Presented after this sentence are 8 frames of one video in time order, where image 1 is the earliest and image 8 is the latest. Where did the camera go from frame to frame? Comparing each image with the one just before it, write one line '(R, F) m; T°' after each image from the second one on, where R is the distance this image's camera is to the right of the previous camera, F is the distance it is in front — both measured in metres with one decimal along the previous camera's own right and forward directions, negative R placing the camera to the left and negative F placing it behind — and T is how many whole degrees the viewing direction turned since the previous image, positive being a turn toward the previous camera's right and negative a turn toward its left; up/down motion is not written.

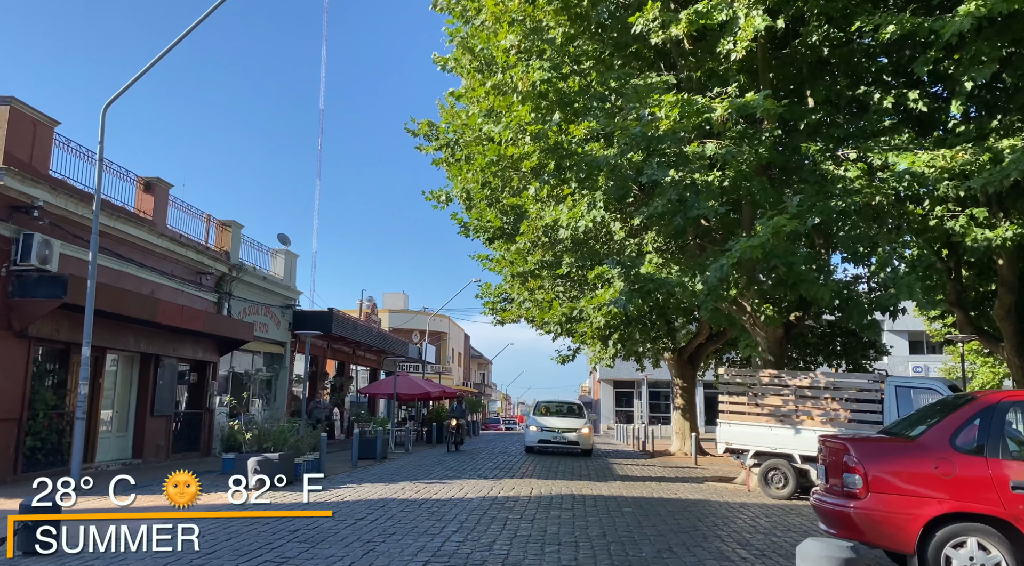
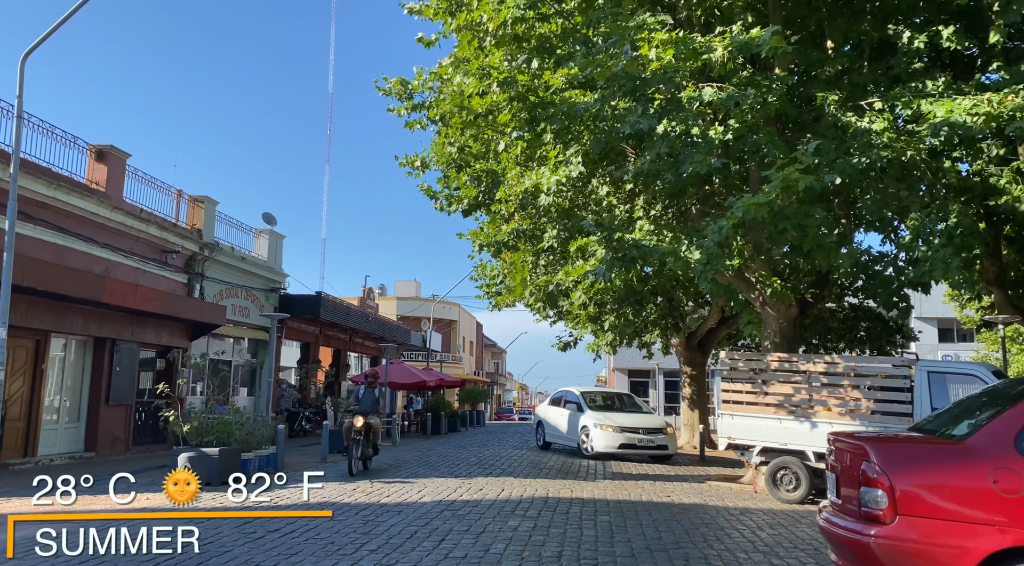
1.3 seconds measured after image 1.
(+0.7, +1.6) m; -2°
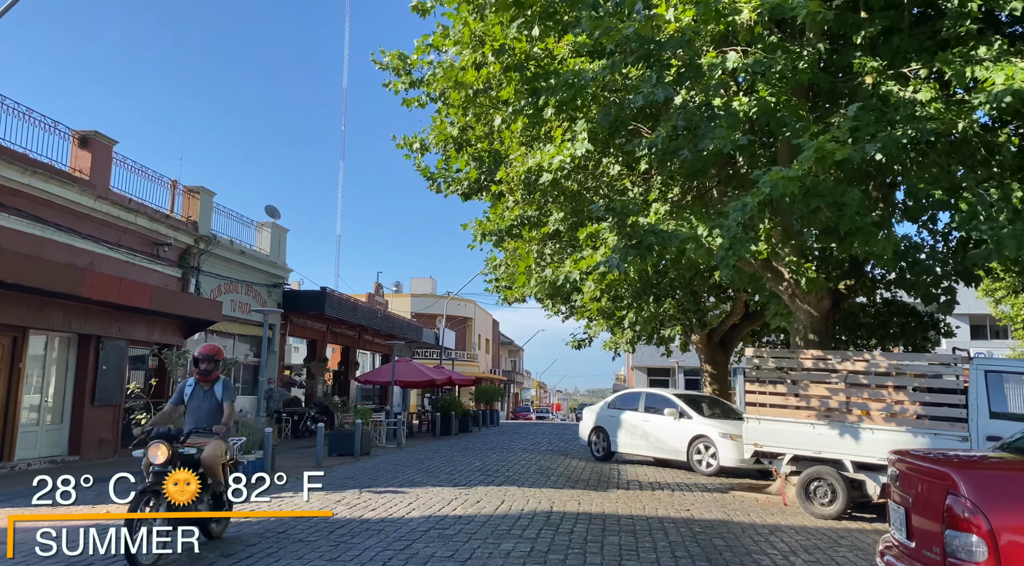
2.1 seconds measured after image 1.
(+0.2, +1.0) m; -1°
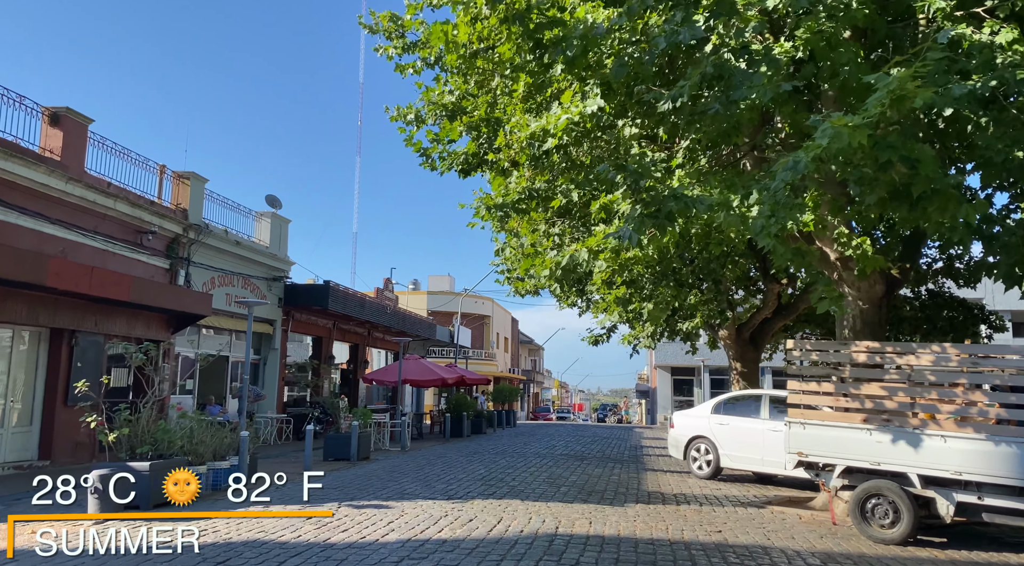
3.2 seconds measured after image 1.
(+0.2, +1.4) m; -2°
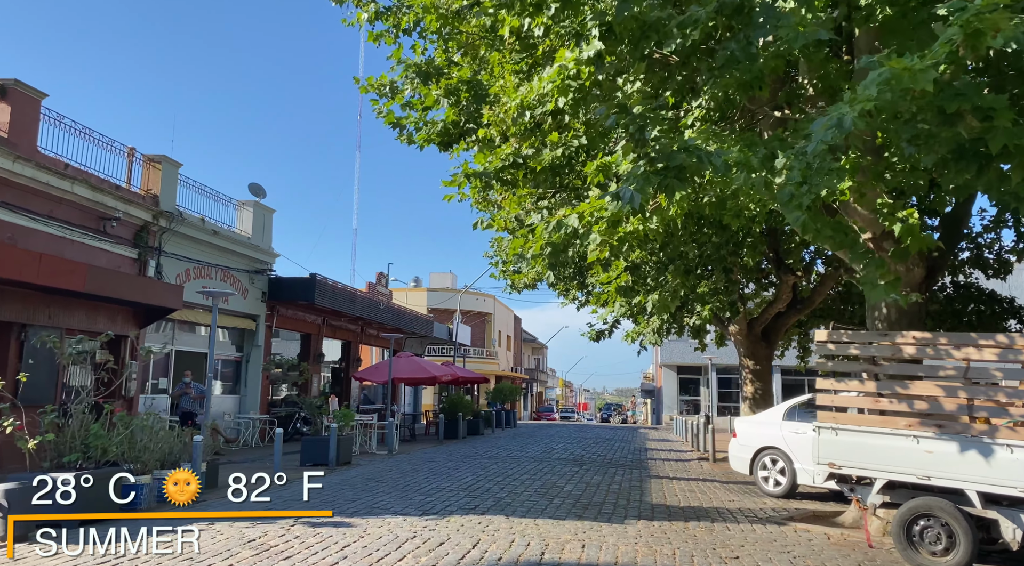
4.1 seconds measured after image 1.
(+0.2, +1.2) m; 0°
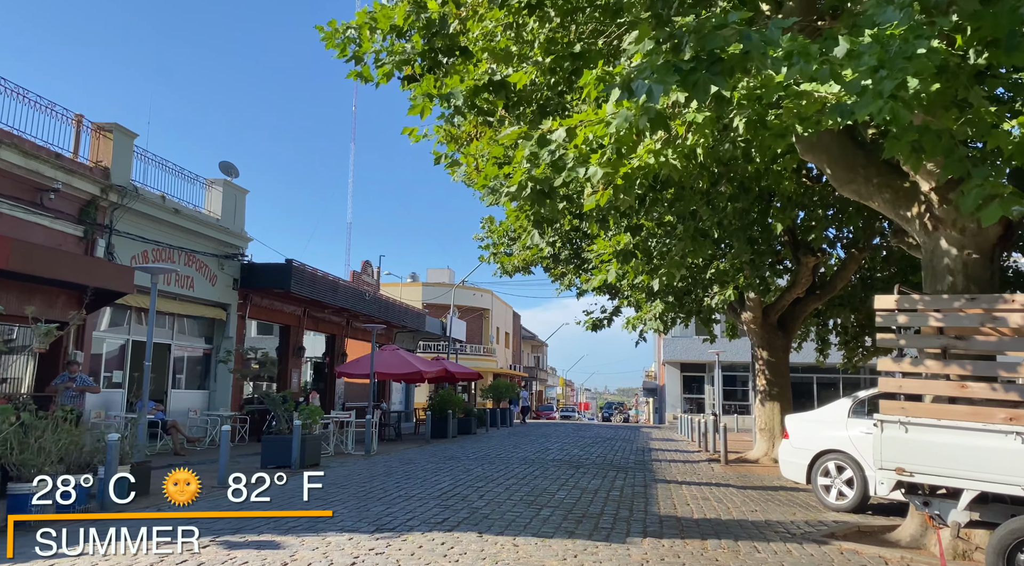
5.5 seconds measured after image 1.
(+0.2, +1.6) m; 0°
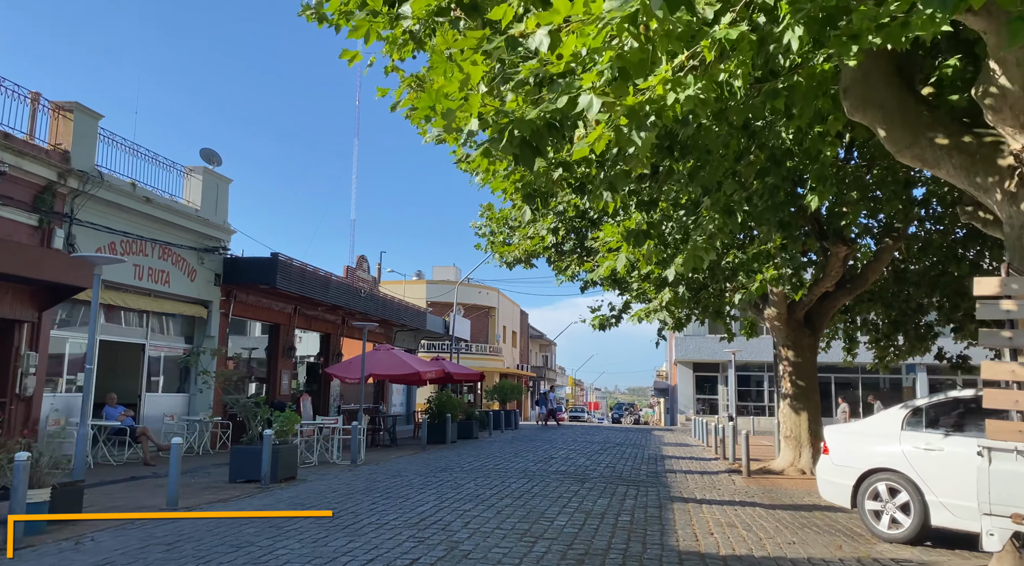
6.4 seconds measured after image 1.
(+0.2, +1.3) m; -1°
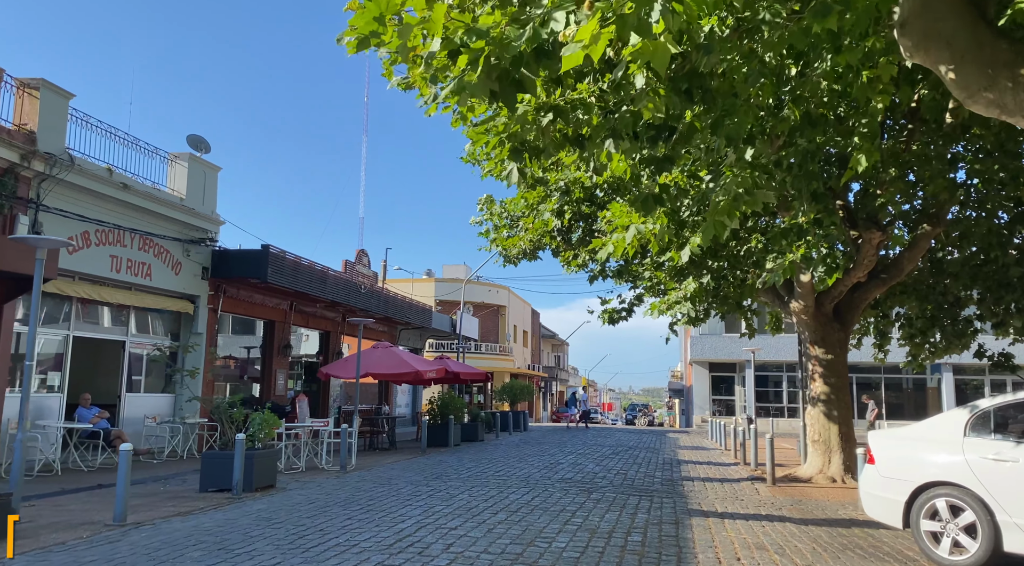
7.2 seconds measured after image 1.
(+0.2, +1.1) m; -1°
